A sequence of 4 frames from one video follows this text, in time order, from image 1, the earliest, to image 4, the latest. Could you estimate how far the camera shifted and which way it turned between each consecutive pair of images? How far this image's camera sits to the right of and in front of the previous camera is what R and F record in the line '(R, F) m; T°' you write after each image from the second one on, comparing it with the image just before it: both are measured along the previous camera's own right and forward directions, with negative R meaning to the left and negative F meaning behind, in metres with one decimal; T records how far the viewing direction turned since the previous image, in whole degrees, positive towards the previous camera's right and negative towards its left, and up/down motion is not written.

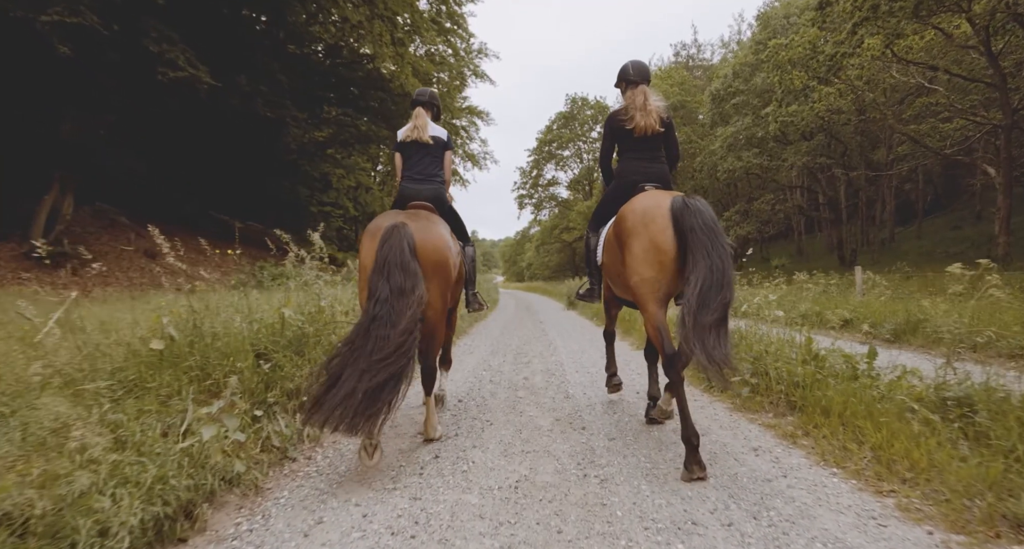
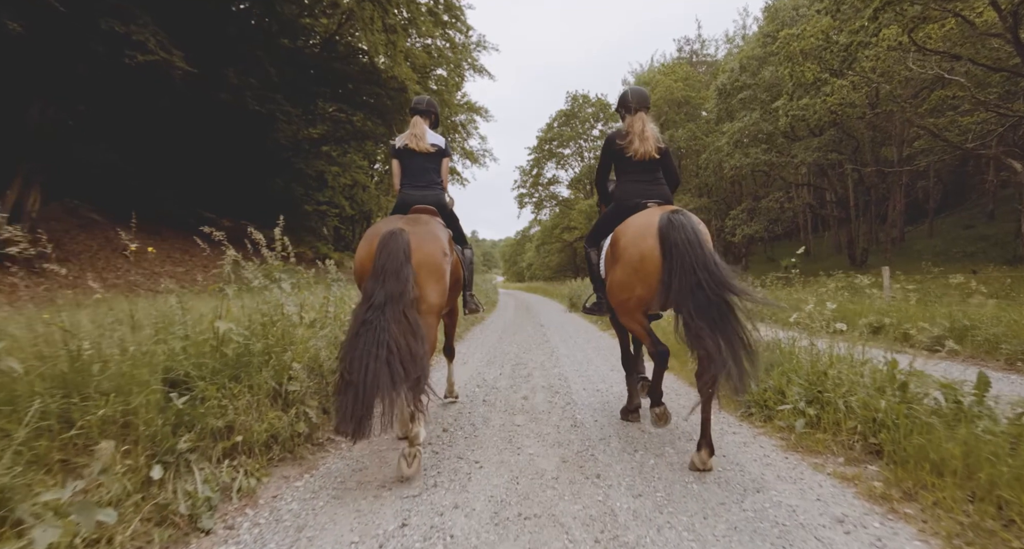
(0.0, +0.8) m; 0°
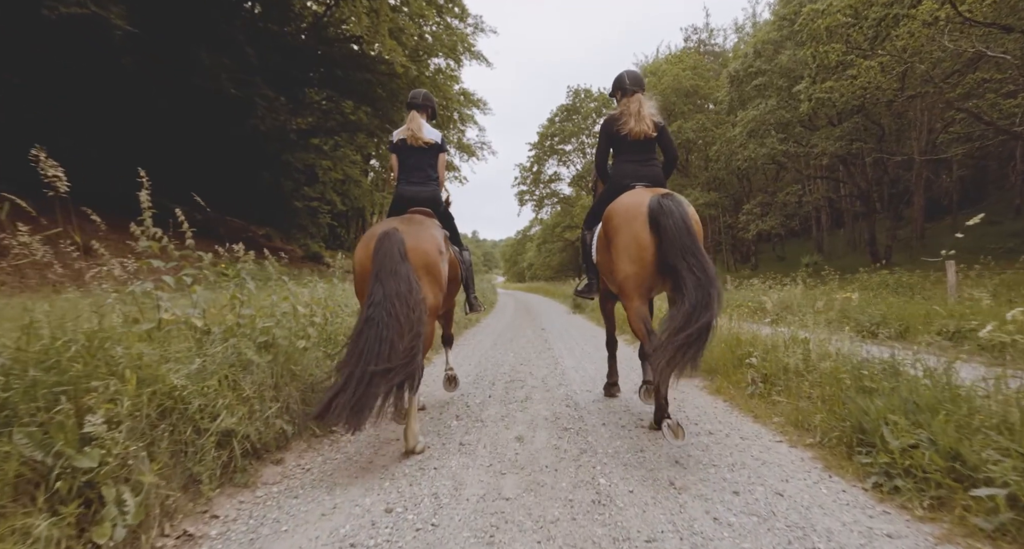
(+0.1, +1.5) m; 0°
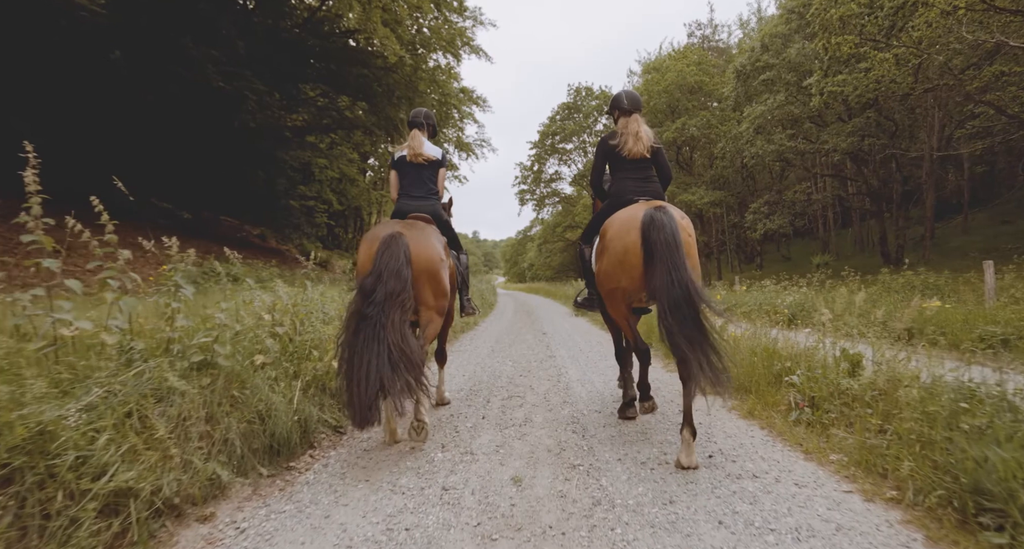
(0.0, +0.7) m; 0°
